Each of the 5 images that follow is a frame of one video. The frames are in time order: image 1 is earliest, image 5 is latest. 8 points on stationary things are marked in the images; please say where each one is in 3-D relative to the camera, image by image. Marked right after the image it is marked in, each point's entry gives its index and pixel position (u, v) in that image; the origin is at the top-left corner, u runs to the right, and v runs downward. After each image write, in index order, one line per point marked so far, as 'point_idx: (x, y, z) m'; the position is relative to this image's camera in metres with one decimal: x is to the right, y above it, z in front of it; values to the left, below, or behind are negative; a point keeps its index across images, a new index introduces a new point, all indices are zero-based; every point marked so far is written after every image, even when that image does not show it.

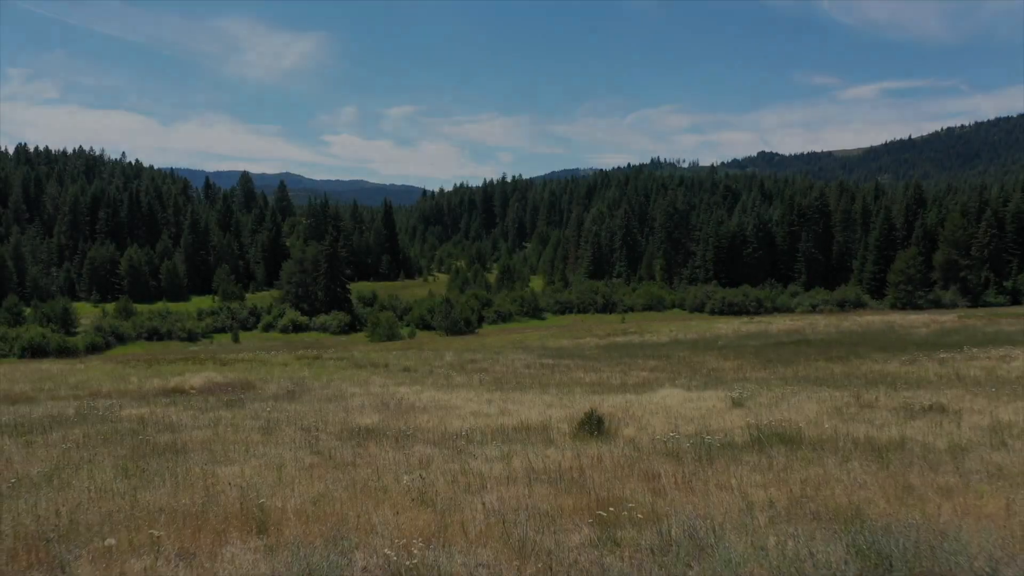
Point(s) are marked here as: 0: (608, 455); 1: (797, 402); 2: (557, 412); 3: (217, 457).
0: (+0.9, -1.6, +7.8) m
1: (+4.5, -1.8, +12.7) m
2: (+0.7, -1.9, +11.9) m
3: (-3.0, -1.7, +8.2) m
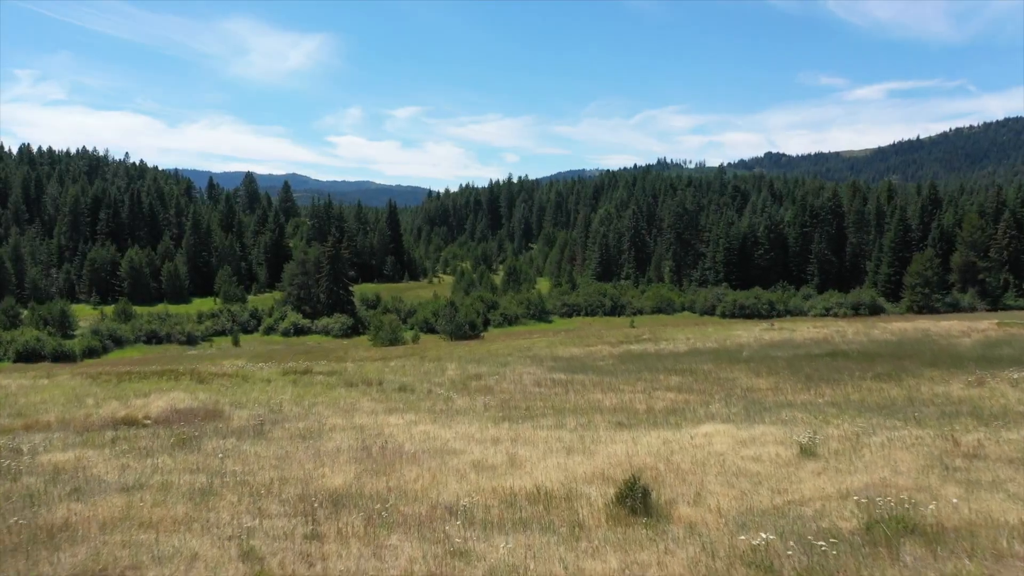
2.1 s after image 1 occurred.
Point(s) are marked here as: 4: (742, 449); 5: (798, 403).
0: (+1.1, -1.8, +5.3) m
1: (+4.7, -2.0, +10.1) m
2: (+0.8, -2.1, +9.4) m
3: (-2.9, -1.9, +5.6) m
4: (+3.0, -2.1, +10.5) m
5: (+6.0, -2.4, +16.9) m
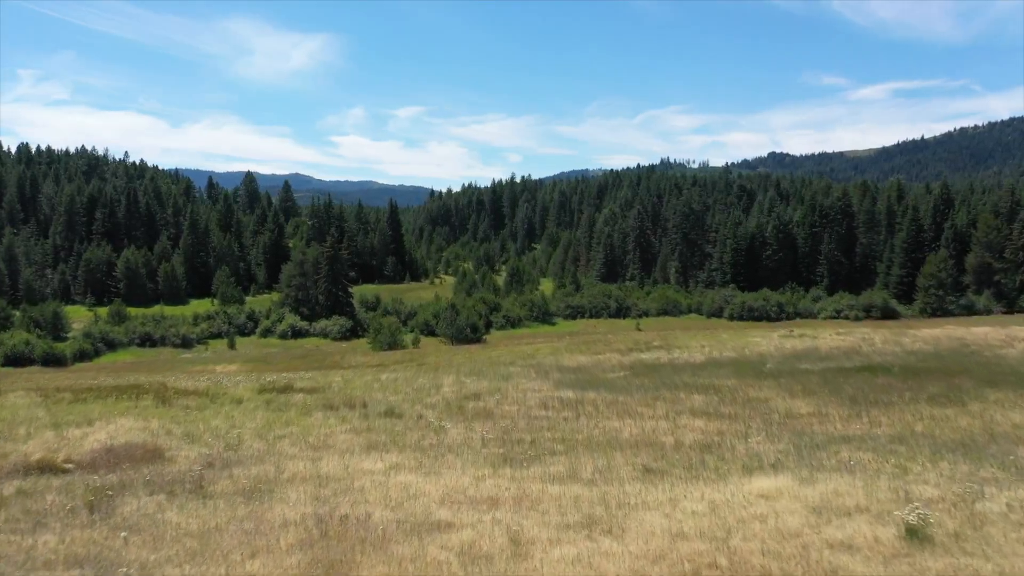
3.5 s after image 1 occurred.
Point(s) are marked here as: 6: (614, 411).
0: (+1.1, -2.0, +2.6) m
1: (+4.7, -2.3, +7.5) m
2: (+0.8, -2.3, +6.7) m
3: (-2.9, -2.1, +3.0) m
4: (+3.0, -2.3, +7.8) m
5: (+6.0, -2.6, +14.2) m
6: (+2.4, -2.9, +18.9) m
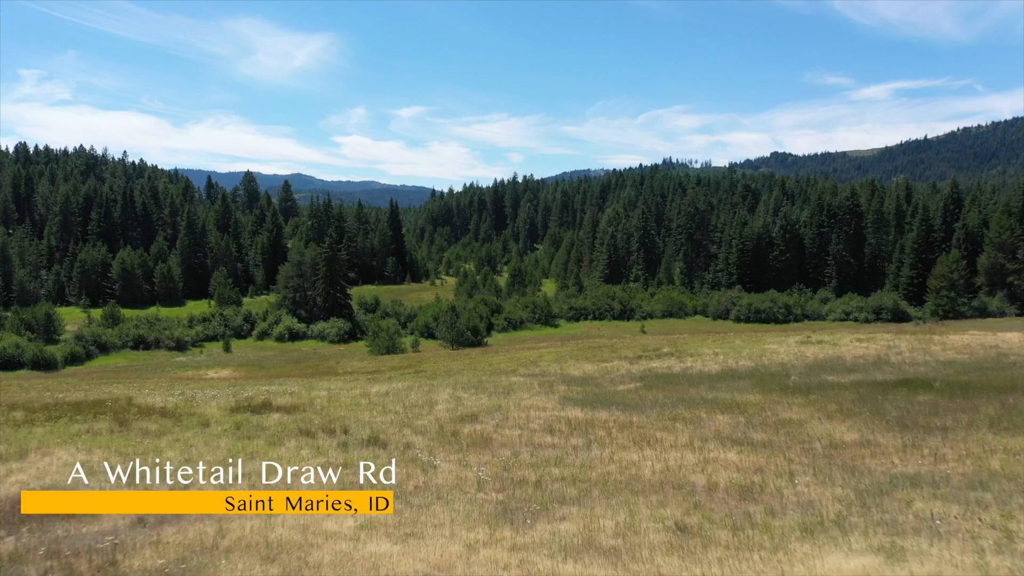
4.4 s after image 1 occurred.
0: (+1.1, -2.2, +0.3) m
1: (+4.7, -2.4, +5.2) m
2: (+0.8, -2.5, +4.4) m
3: (-2.9, -2.3, +0.7) m
4: (+3.0, -2.5, +5.5) m
5: (+6.1, -2.8, +11.9) m
6: (+2.4, -3.0, +16.6) m
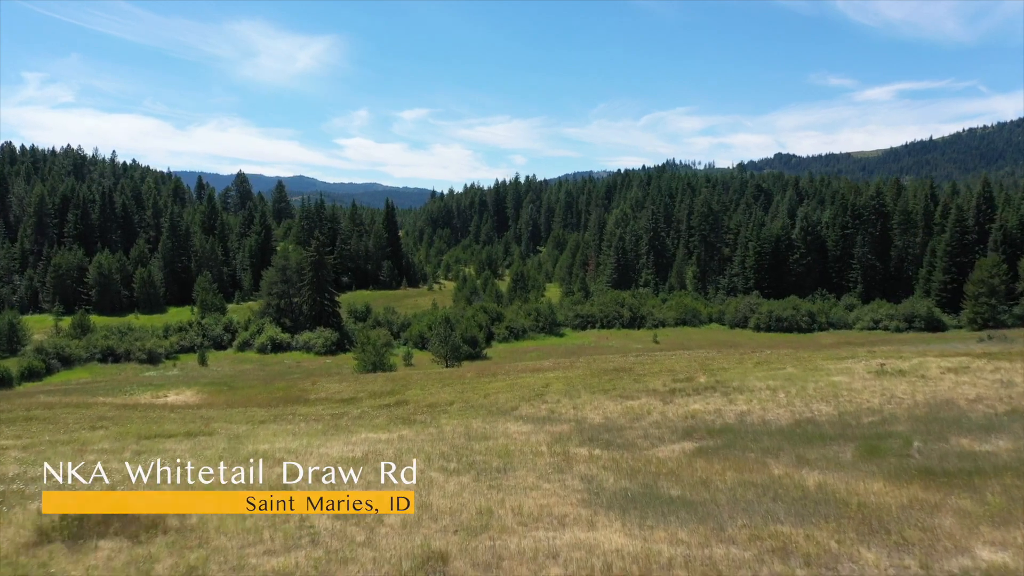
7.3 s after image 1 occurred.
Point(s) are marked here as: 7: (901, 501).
0: (+0.9, -2.8, -7.8) m
1: (+4.6, -3.0, -2.9) m
2: (+0.7, -3.0, -3.7) m
3: (-3.0, -2.9, -7.4) m
4: (+2.9, -3.0, -2.6) m
5: (+6.0, -3.4, +3.8) m
6: (+2.4, -3.6, +8.5) m
7: (+6.7, -3.7, +14.0) m
